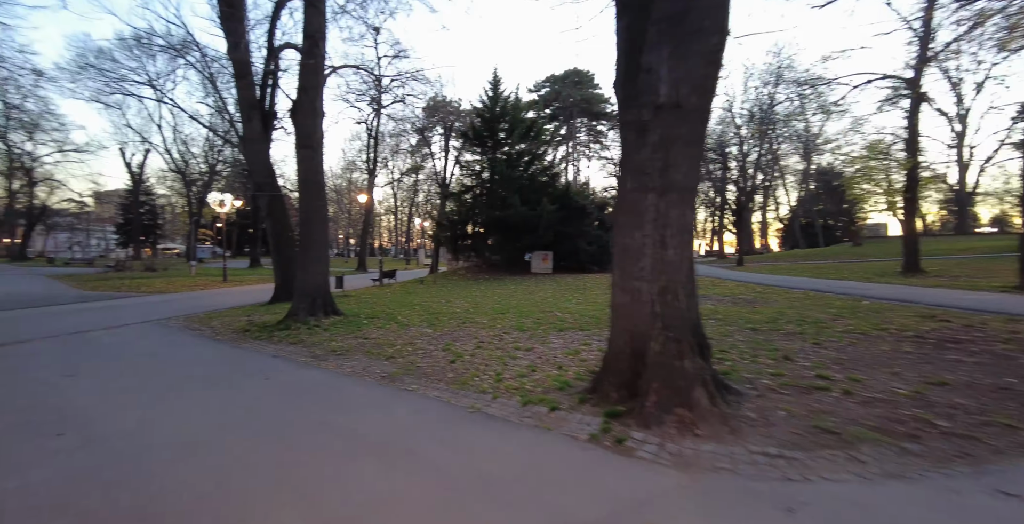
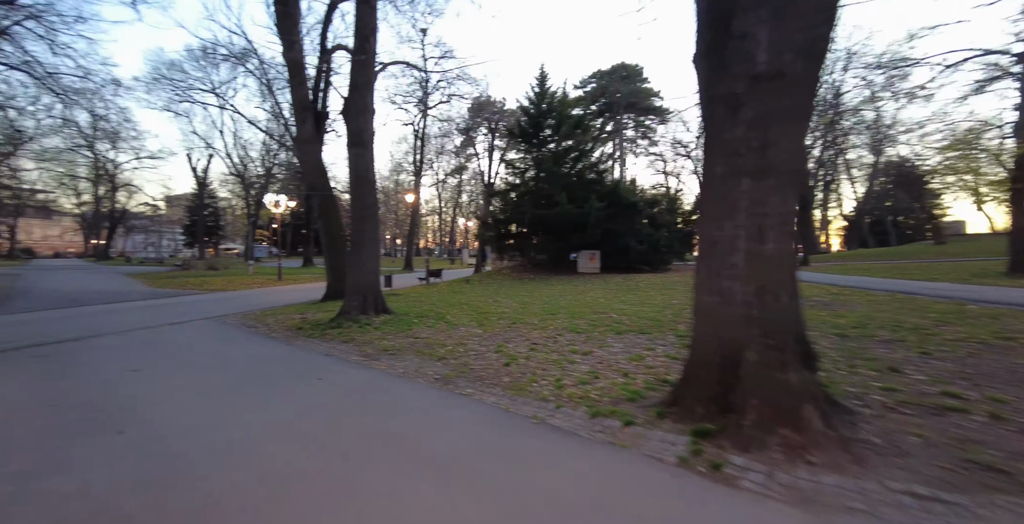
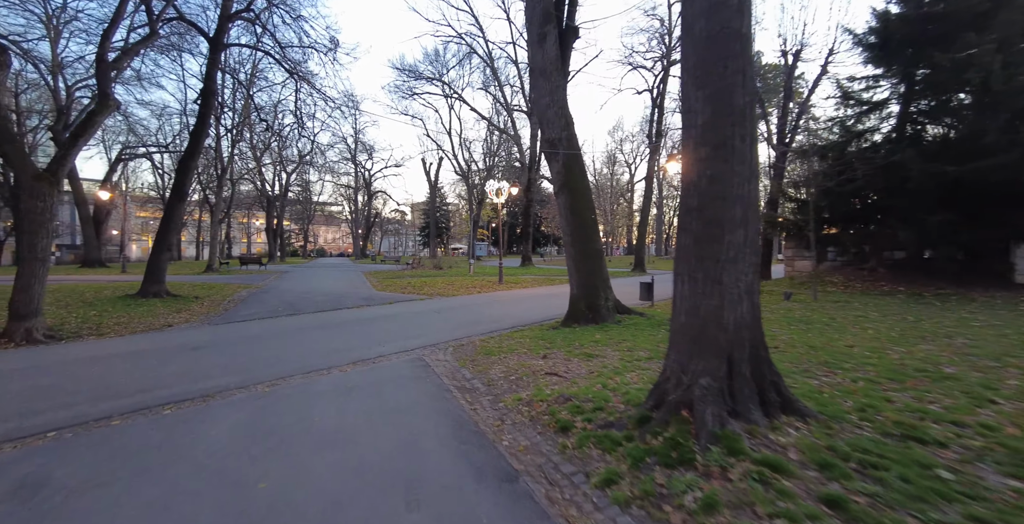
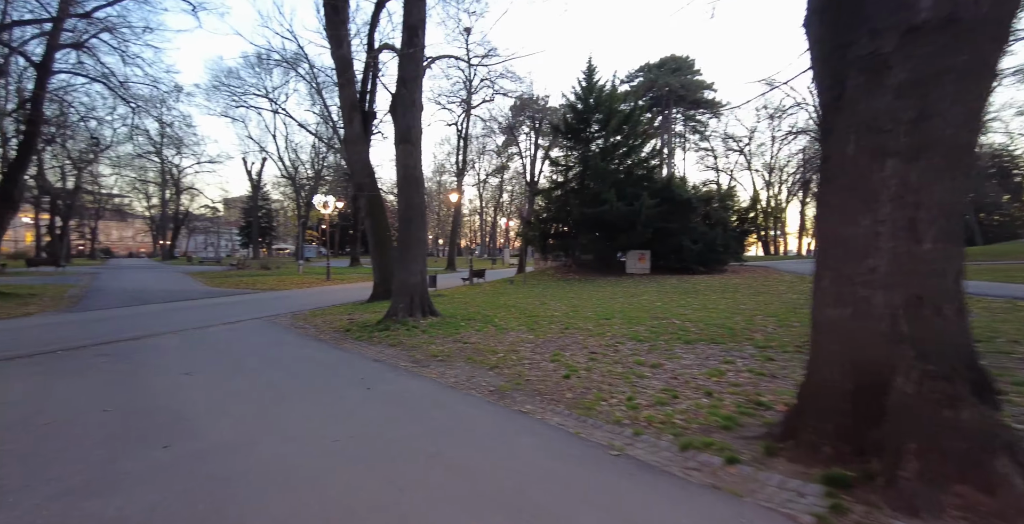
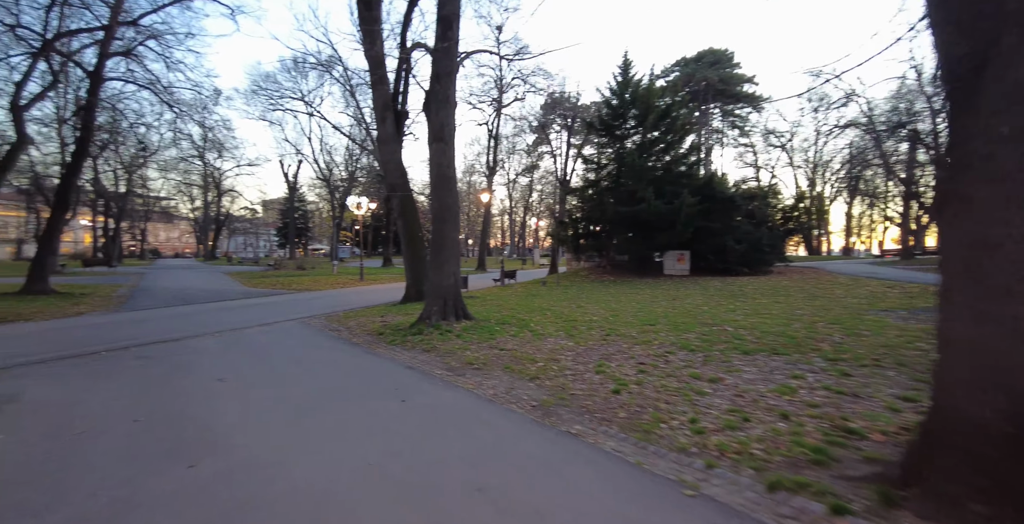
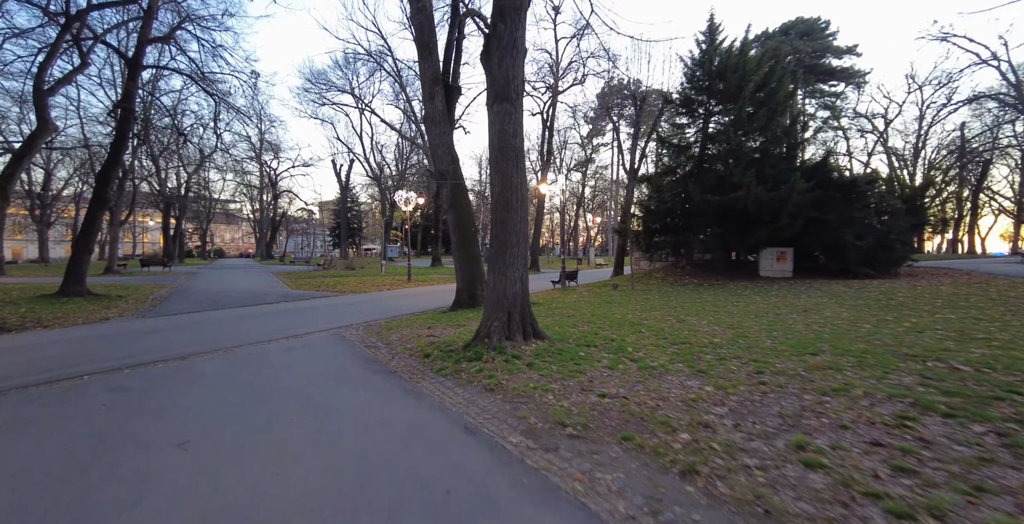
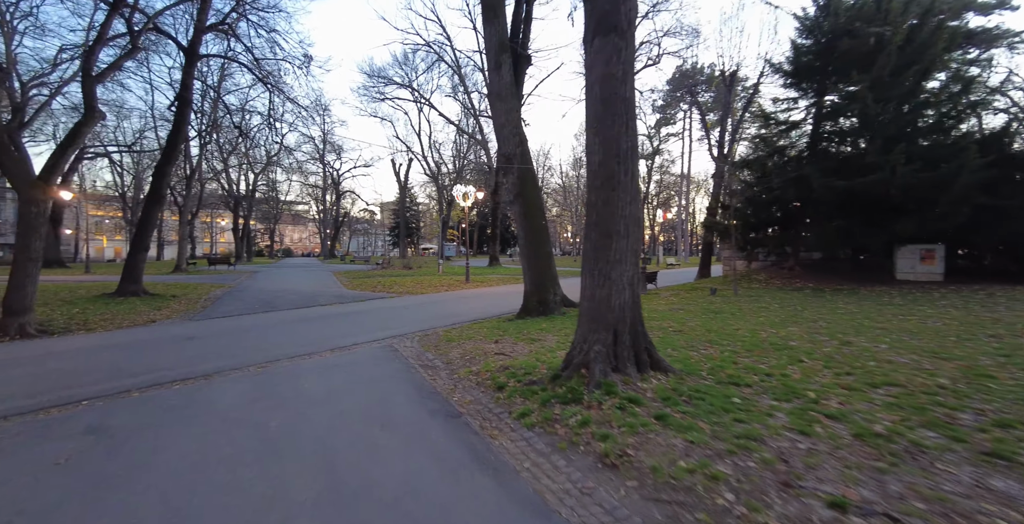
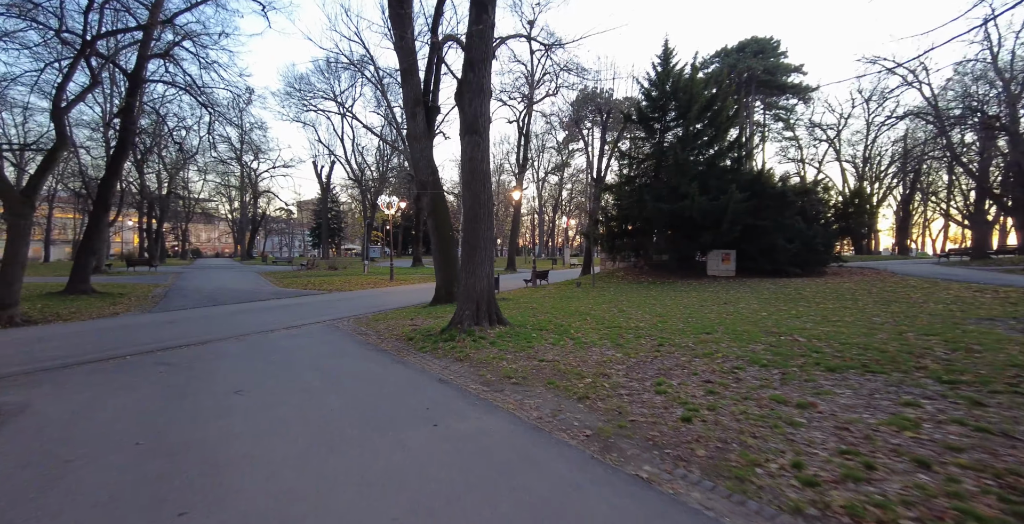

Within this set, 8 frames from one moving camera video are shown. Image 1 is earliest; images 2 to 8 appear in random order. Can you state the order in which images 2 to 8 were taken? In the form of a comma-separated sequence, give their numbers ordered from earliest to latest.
2, 4, 5, 8, 6, 7, 3
